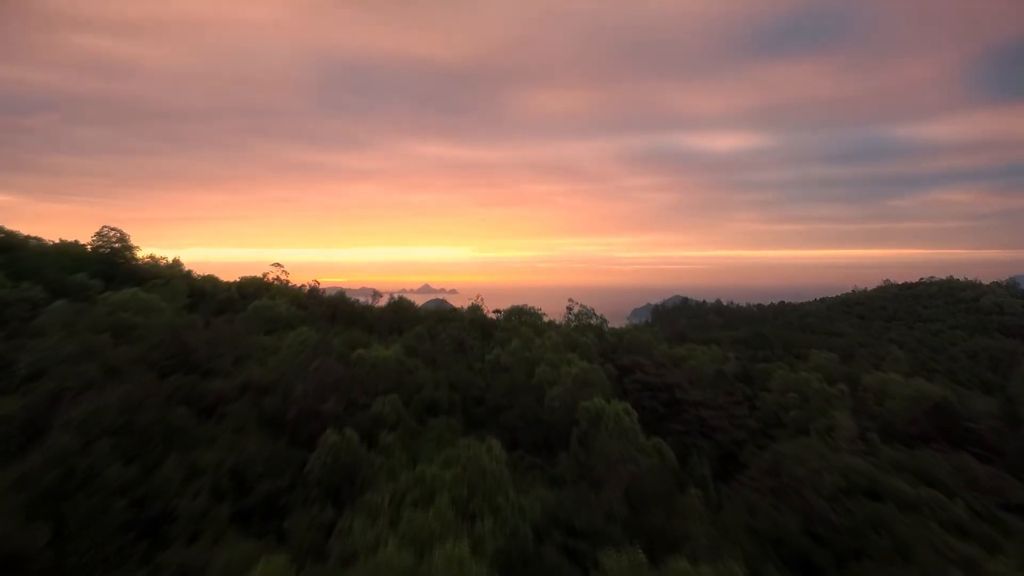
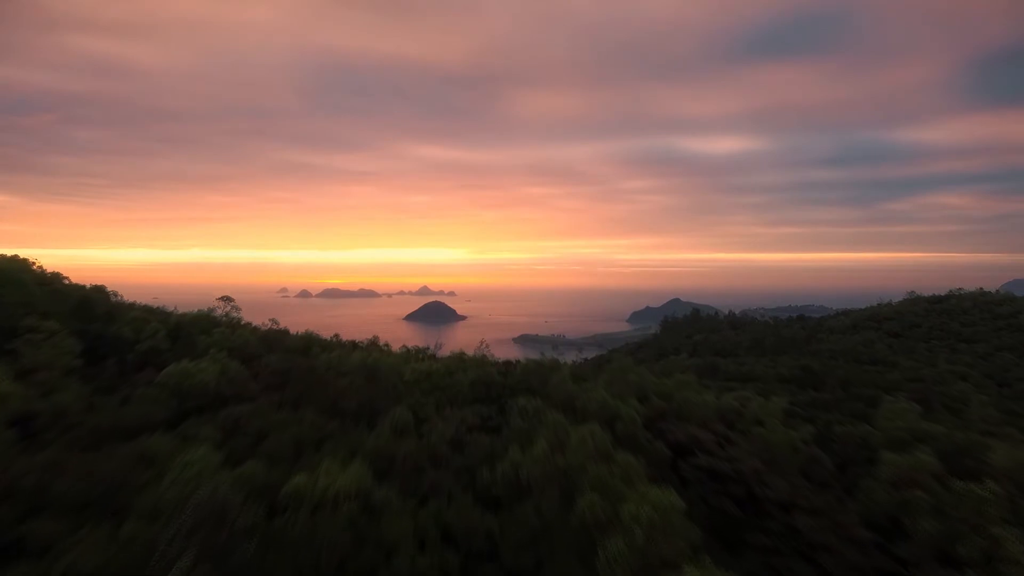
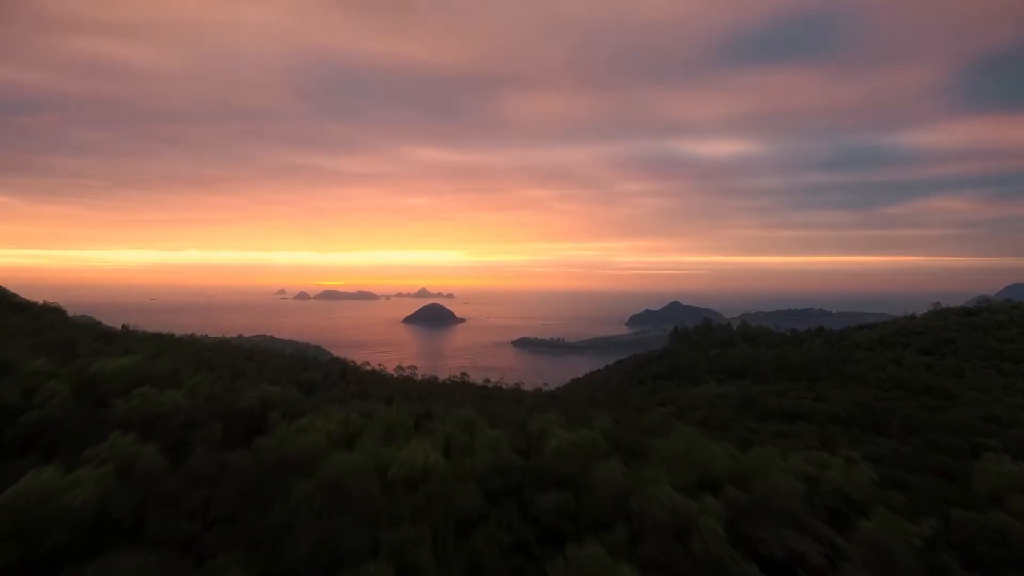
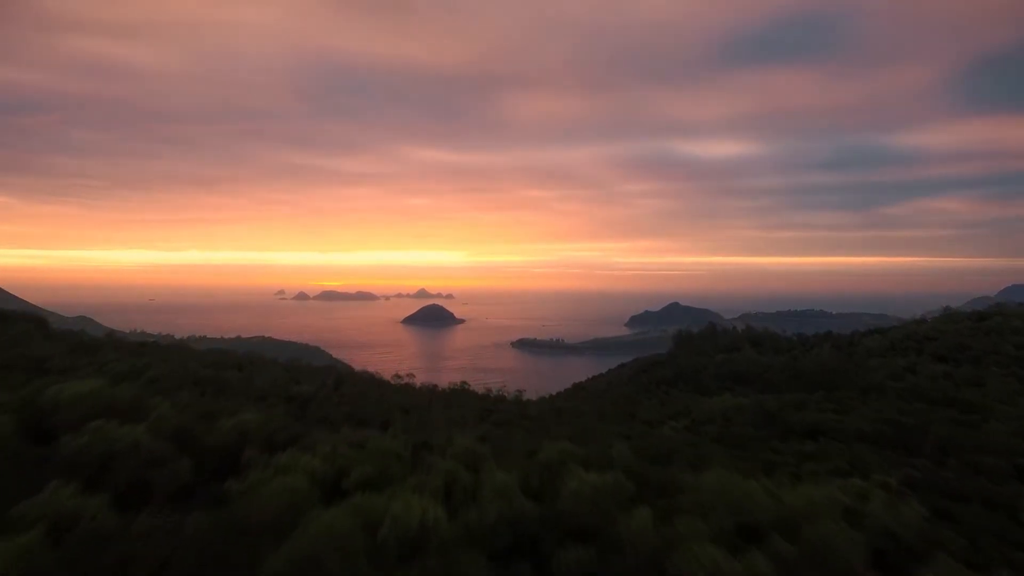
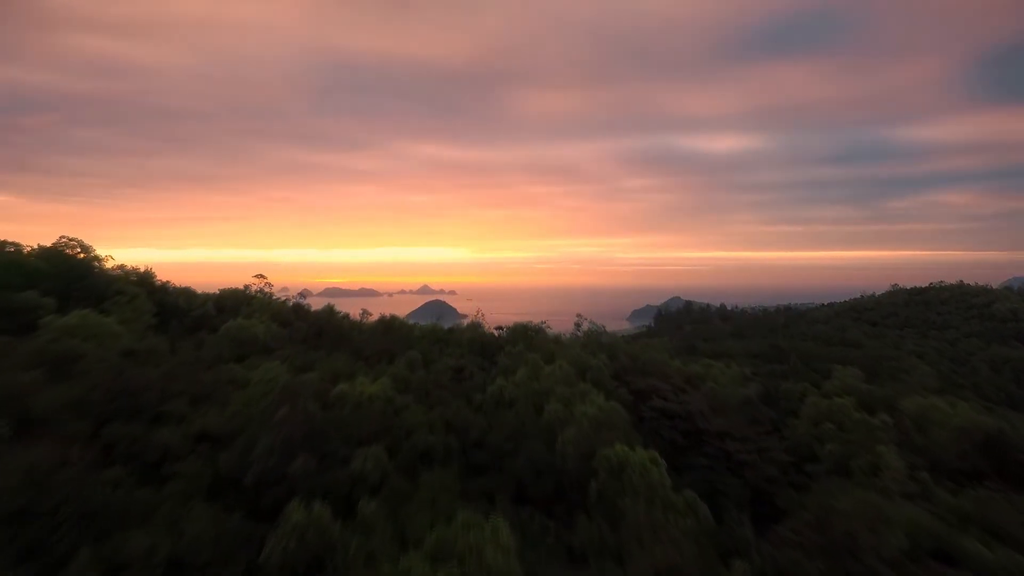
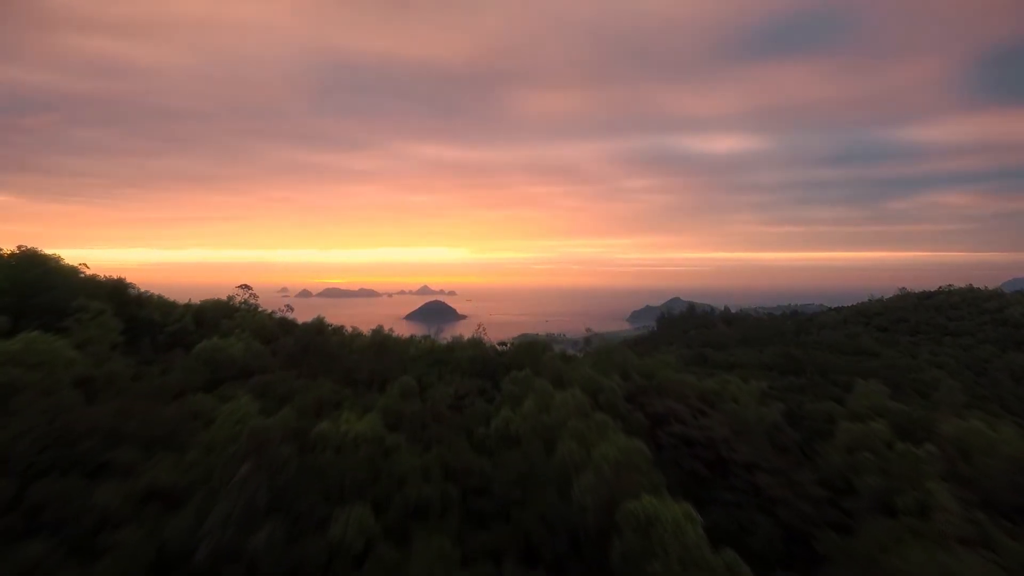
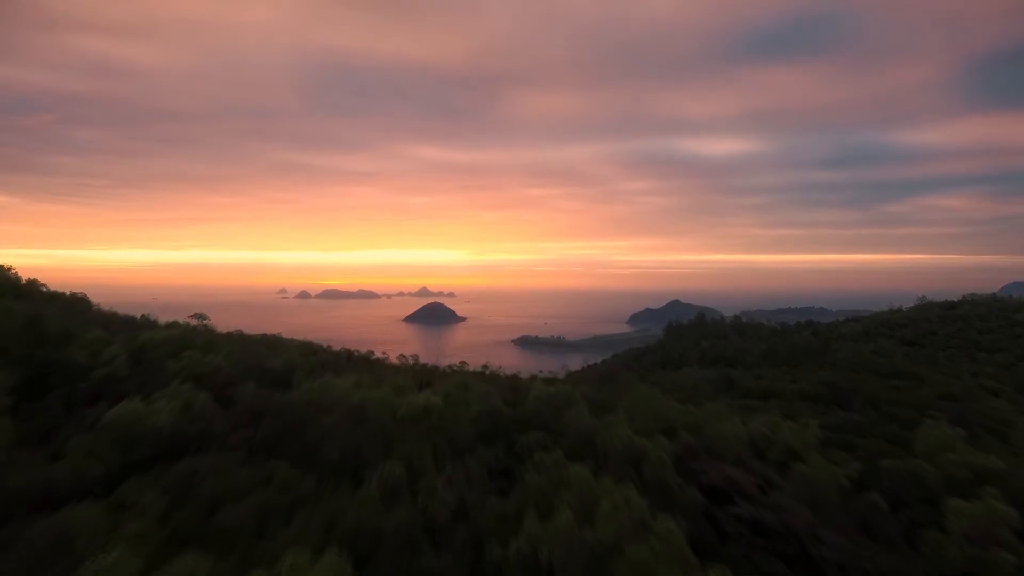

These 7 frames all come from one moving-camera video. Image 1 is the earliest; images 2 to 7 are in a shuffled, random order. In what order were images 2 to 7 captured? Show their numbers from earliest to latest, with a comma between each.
5, 6, 2, 7, 3, 4
